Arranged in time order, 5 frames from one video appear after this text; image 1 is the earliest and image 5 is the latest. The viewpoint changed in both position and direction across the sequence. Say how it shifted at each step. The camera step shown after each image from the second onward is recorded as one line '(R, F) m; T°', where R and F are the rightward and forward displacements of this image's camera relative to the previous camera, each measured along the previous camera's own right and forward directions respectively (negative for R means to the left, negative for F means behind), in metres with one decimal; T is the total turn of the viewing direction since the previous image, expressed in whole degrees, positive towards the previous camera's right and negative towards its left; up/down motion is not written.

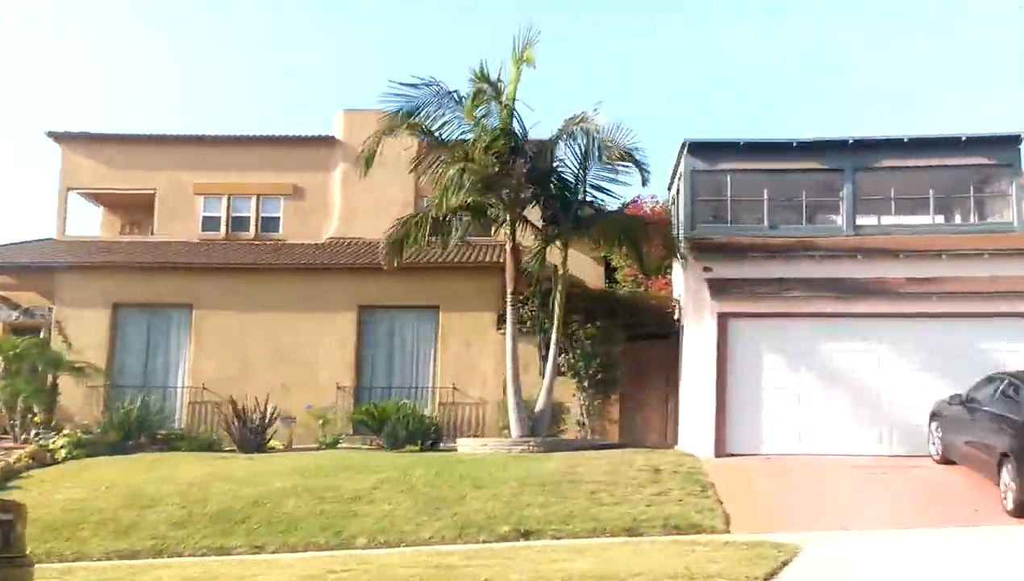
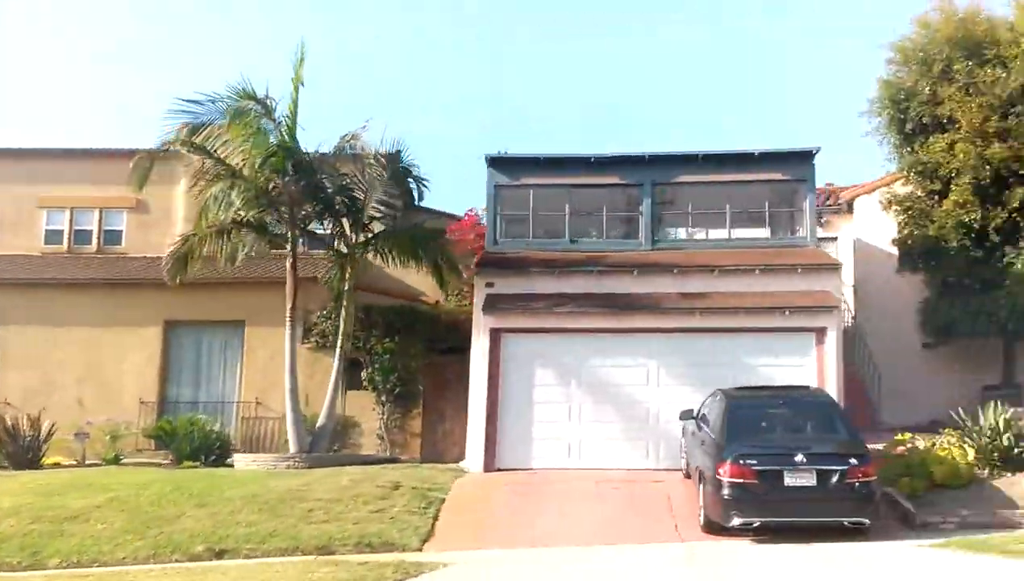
(+2.8, -0.1) m; +1°
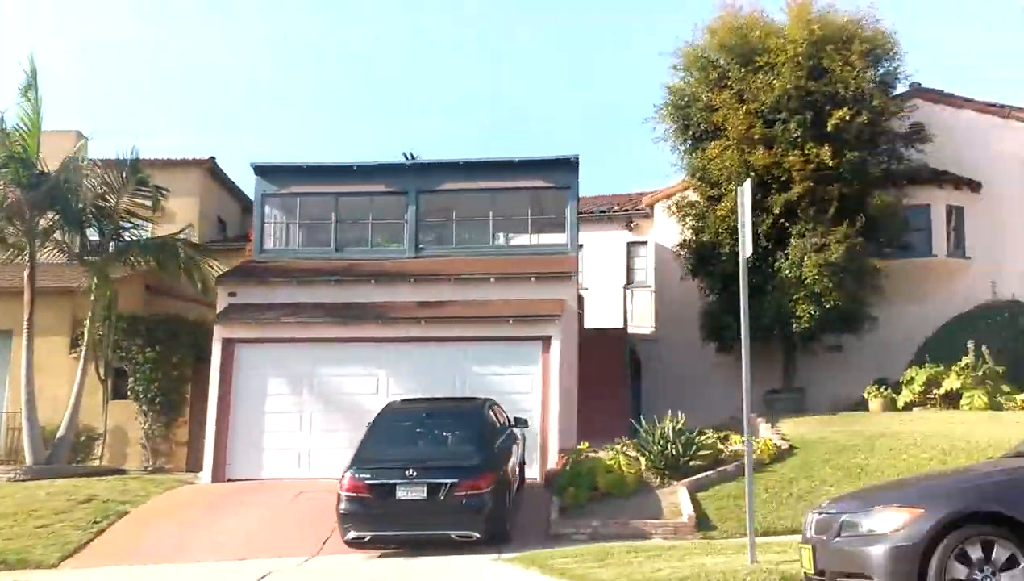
(+3.4, -0.1) m; +1°
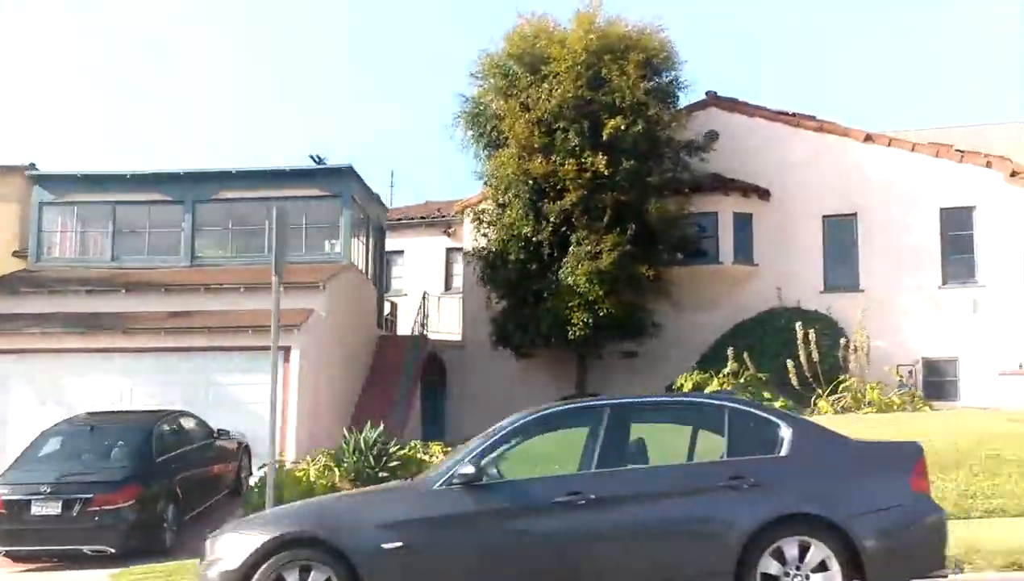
(+3.2, -0.1) m; +1°
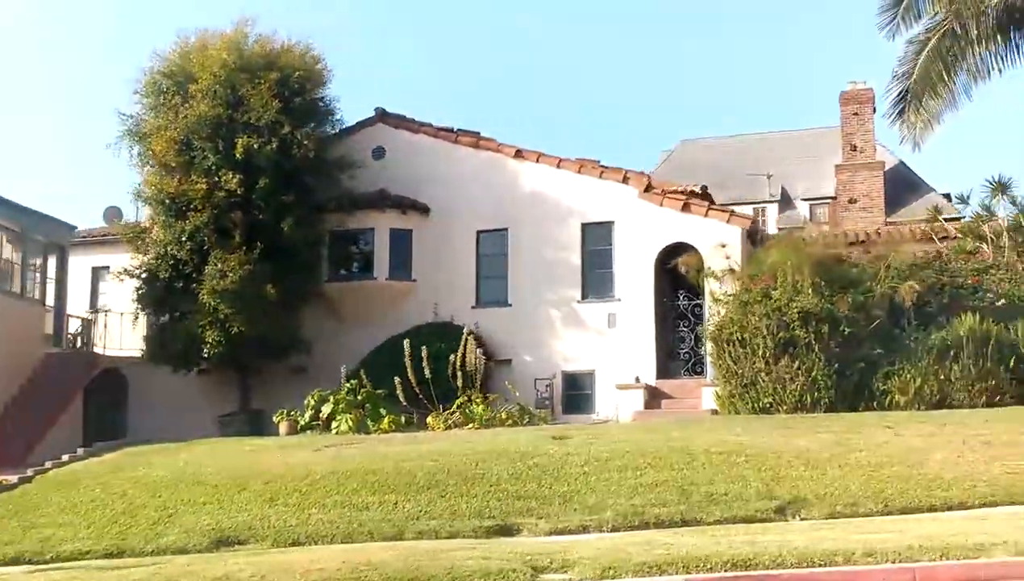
(+5.3, -0.2) m; +2°
